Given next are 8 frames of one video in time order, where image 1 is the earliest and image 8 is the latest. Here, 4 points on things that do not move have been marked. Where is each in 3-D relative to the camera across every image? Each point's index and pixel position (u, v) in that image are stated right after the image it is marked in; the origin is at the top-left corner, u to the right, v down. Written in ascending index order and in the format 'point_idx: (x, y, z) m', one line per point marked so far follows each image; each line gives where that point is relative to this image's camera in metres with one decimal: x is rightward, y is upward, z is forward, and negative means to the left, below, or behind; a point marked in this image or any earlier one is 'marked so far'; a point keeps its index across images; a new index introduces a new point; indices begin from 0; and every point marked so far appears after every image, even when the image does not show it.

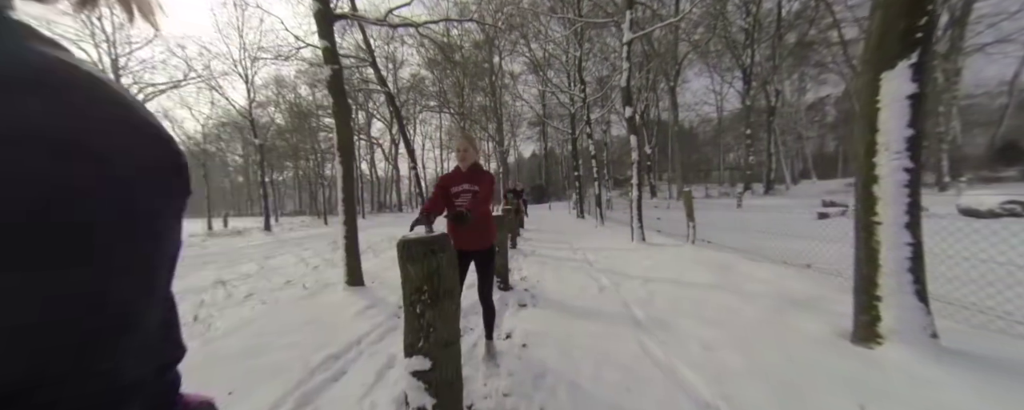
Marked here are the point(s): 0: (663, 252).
0: (+4.4, -1.4, +8.3) m
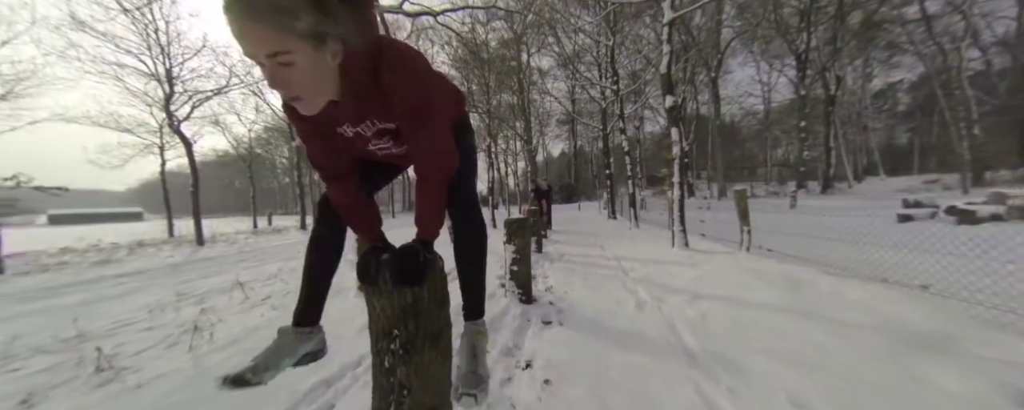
0: (+5.0, -1.4, +7.1) m
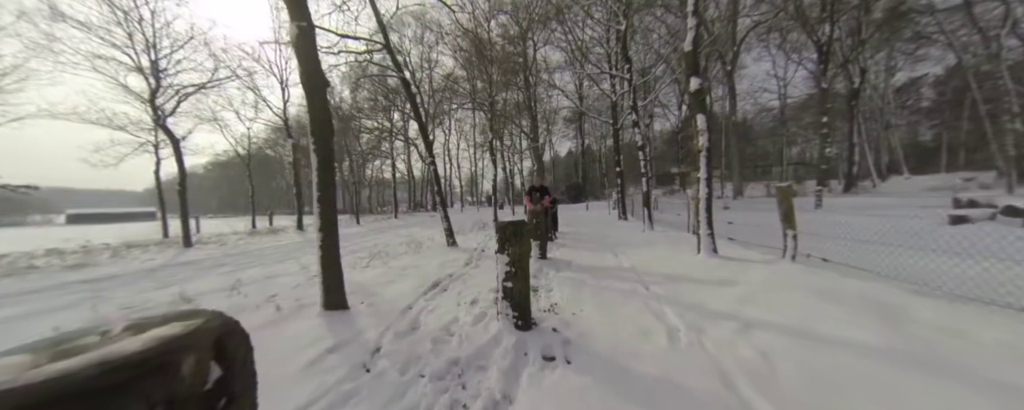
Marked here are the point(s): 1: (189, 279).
0: (+4.9, -1.4, +5.8) m
1: (-9.8, -2.3, +8.7) m
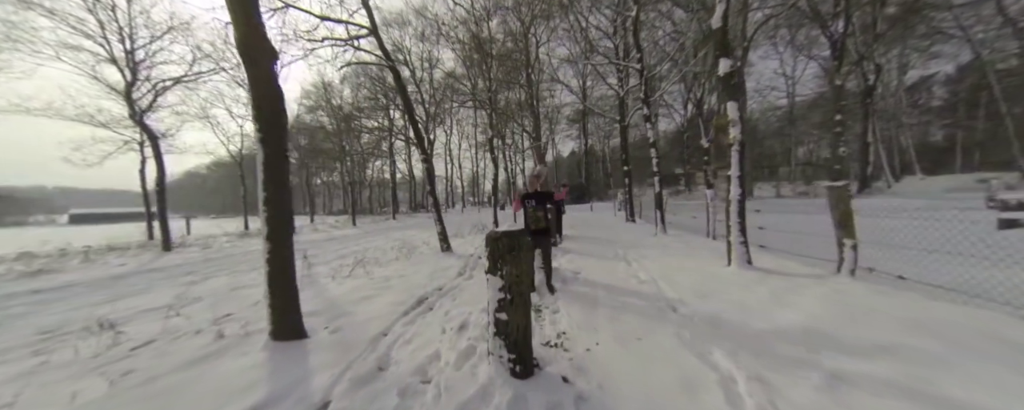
0: (+4.9, -1.5, +4.7) m
1: (-9.8, -2.3, +7.7) m
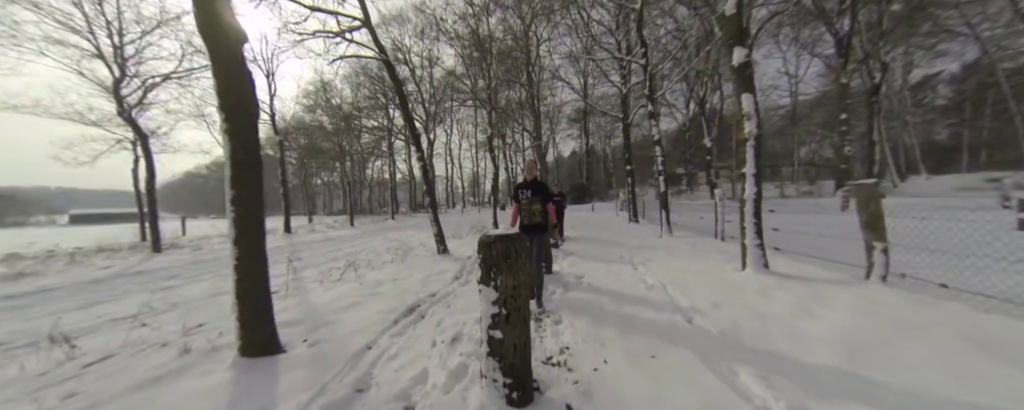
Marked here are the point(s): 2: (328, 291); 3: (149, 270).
0: (+4.9, -1.5, +4.2) m
1: (-9.9, -2.3, +7.3) m
2: (-4.5, -2.1, +7.1) m
3: (-13.8, -2.5, +11.0) m
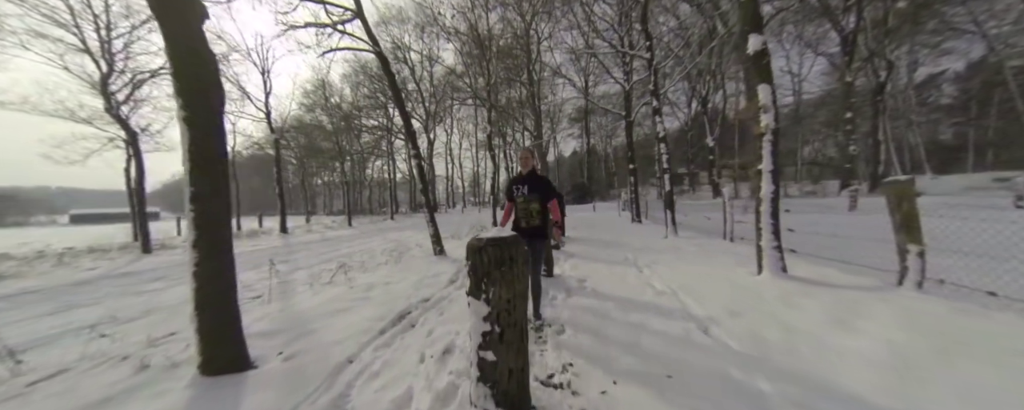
0: (+4.8, -1.5, +3.8) m
1: (-9.9, -2.3, +6.9) m
2: (-4.5, -2.1, +6.7) m
3: (-13.8, -2.5, +10.6) m
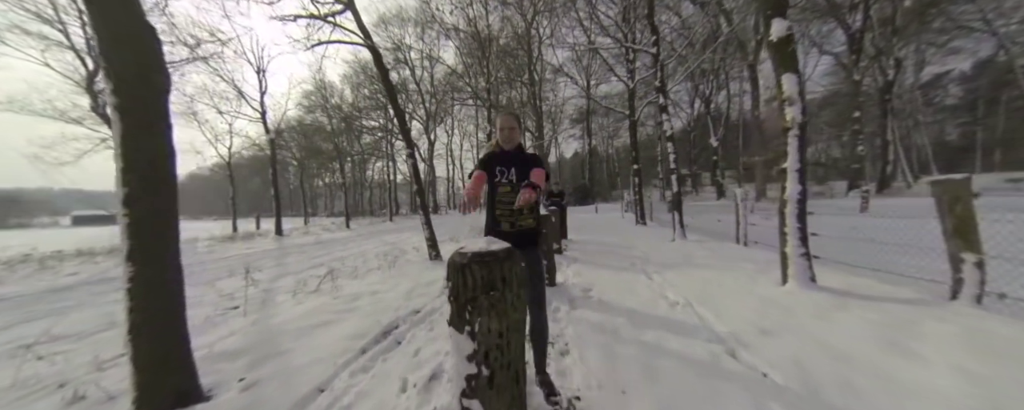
0: (+4.8, -1.5, +3.2) m
1: (-9.9, -2.3, +6.4) m
2: (-4.6, -2.1, +6.1) m
3: (-13.9, -2.5, +10.1) m
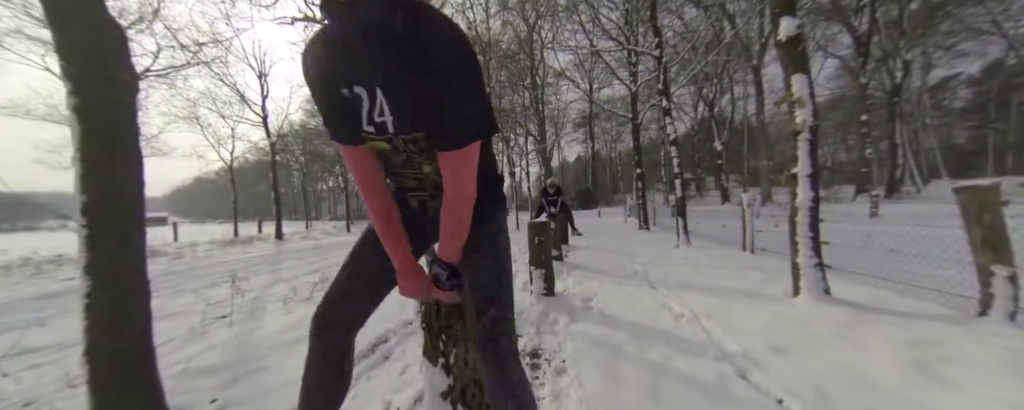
0: (+4.7, -1.6, +2.9) m
1: (-10.0, -2.5, +6.2) m
2: (-4.6, -2.3, +5.9) m
3: (-13.9, -2.7, +10.0) m
